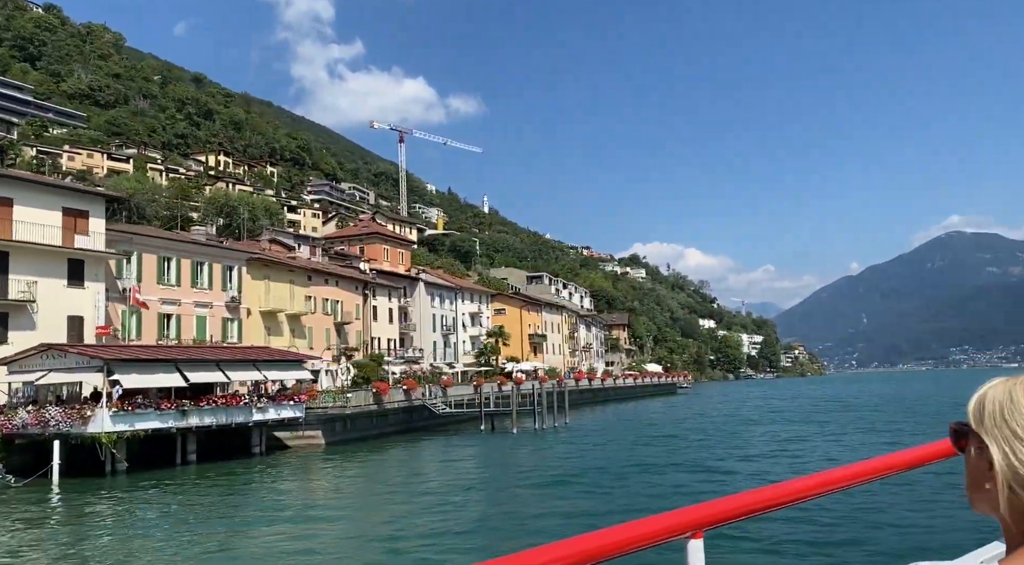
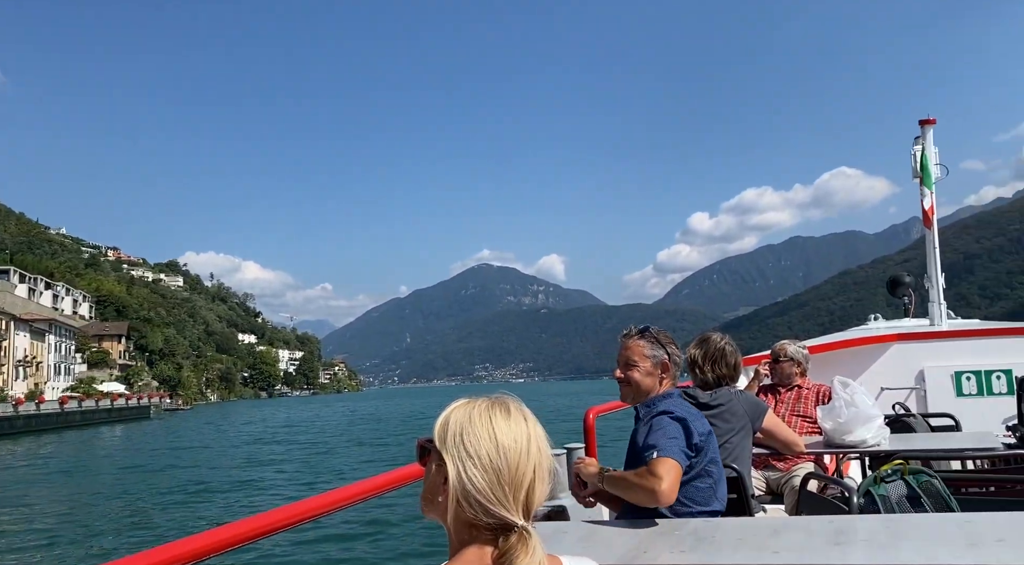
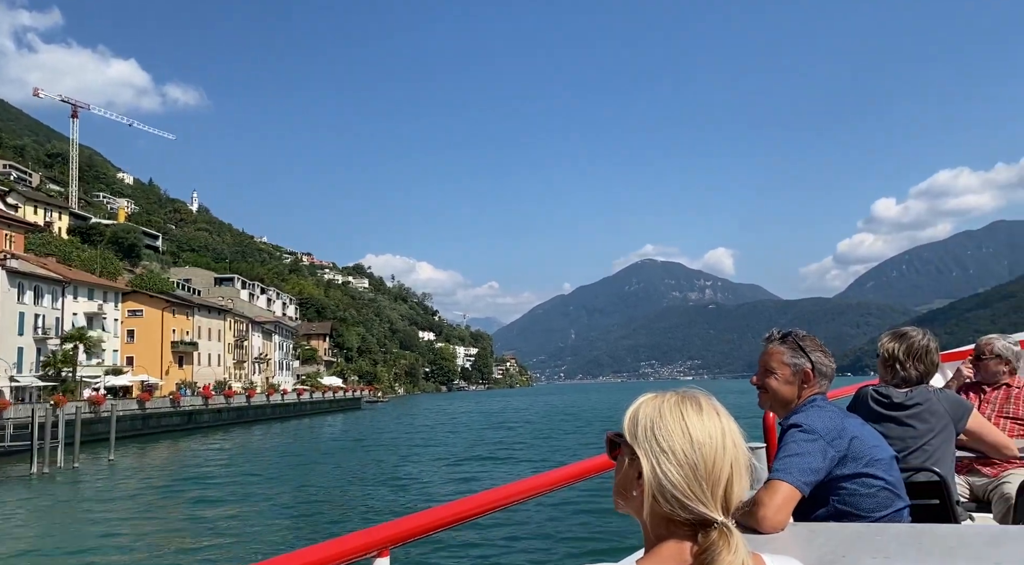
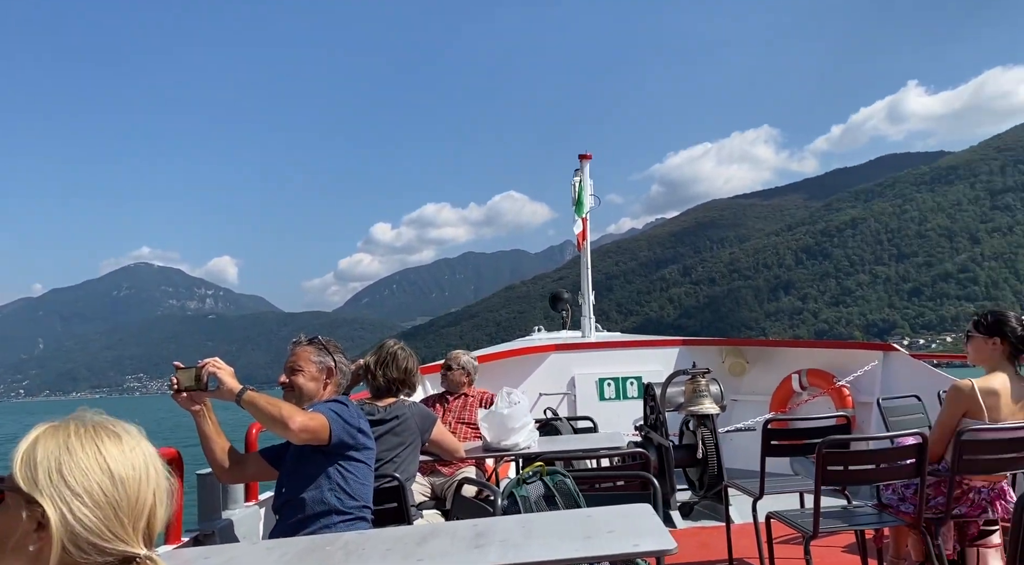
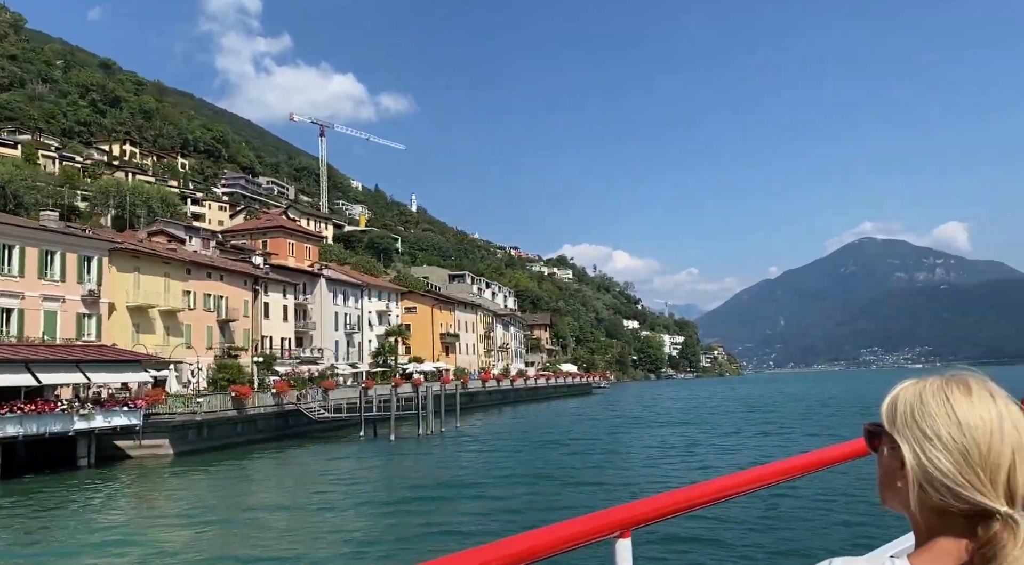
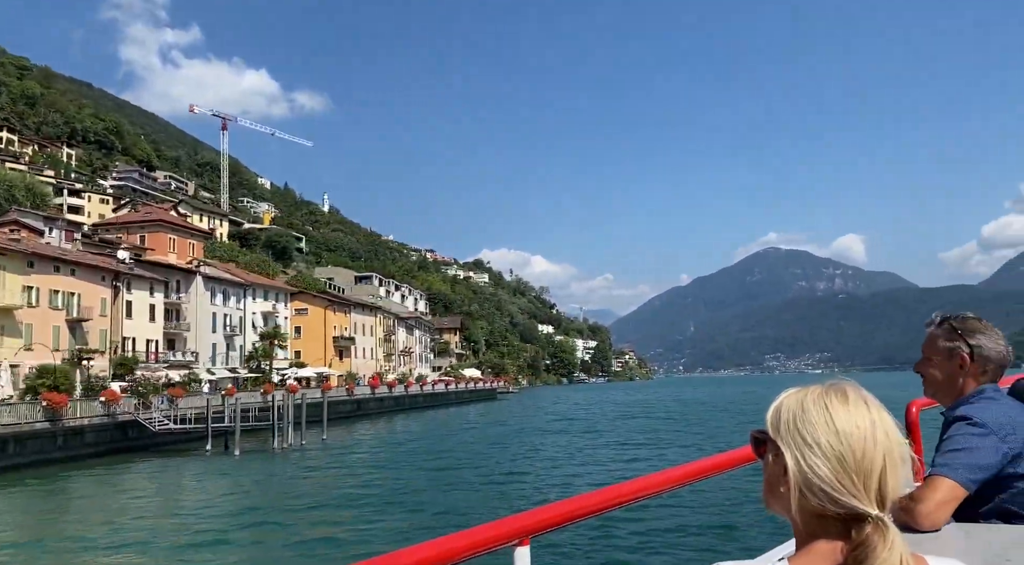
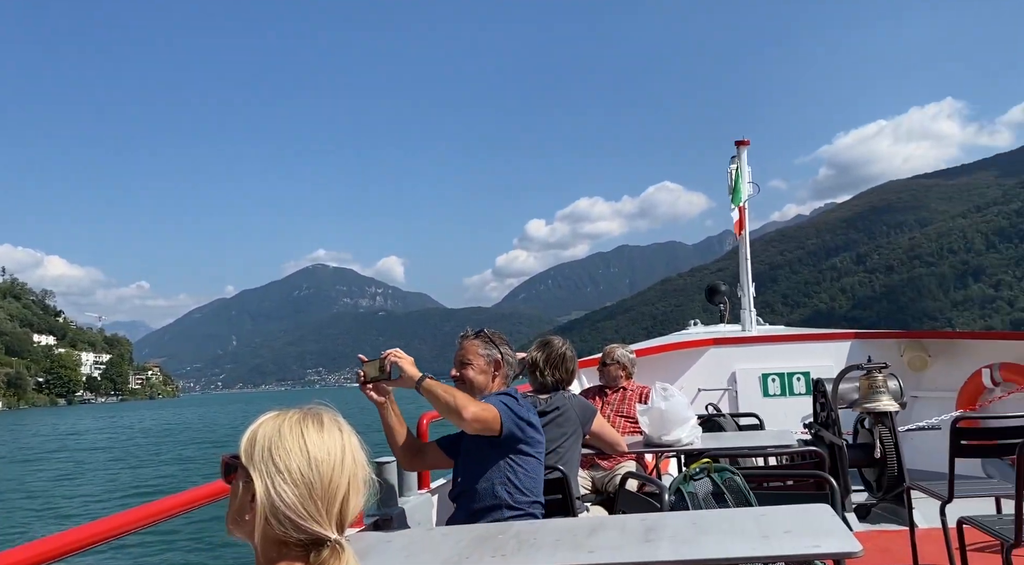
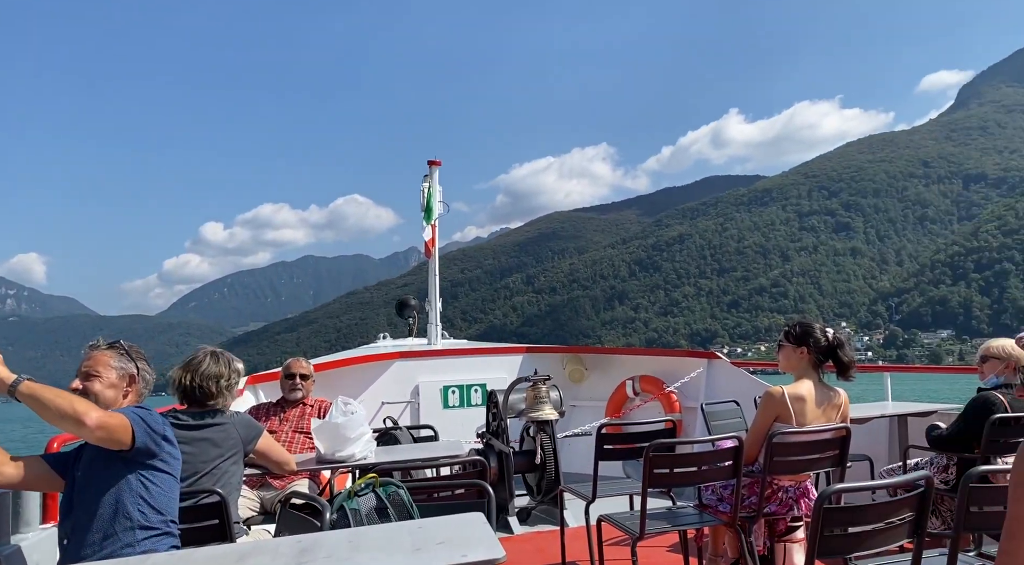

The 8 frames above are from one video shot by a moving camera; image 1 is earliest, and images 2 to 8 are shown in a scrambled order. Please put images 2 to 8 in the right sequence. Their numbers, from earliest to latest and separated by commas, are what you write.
5, 6, 3, 2, 7, 4, 8
